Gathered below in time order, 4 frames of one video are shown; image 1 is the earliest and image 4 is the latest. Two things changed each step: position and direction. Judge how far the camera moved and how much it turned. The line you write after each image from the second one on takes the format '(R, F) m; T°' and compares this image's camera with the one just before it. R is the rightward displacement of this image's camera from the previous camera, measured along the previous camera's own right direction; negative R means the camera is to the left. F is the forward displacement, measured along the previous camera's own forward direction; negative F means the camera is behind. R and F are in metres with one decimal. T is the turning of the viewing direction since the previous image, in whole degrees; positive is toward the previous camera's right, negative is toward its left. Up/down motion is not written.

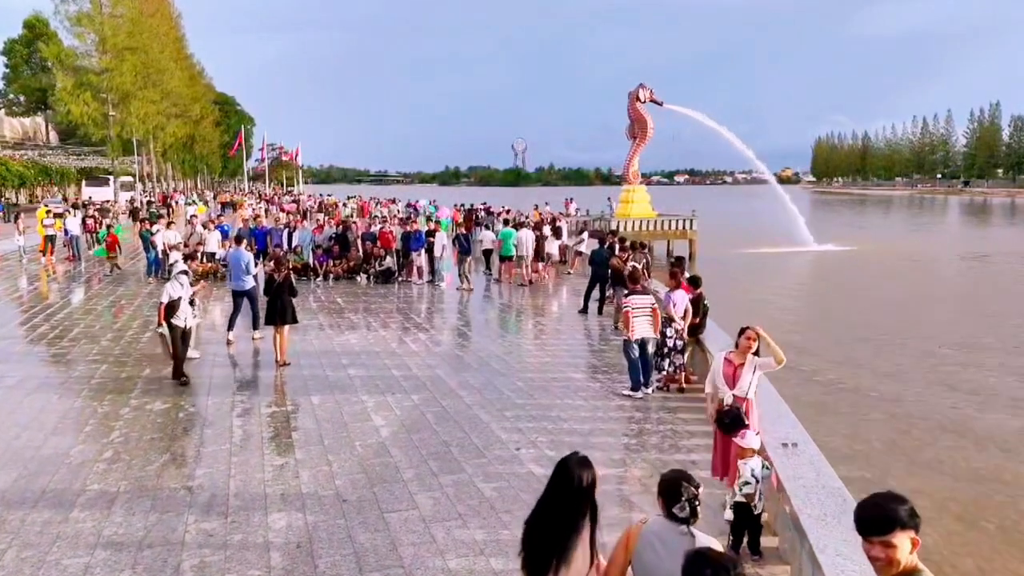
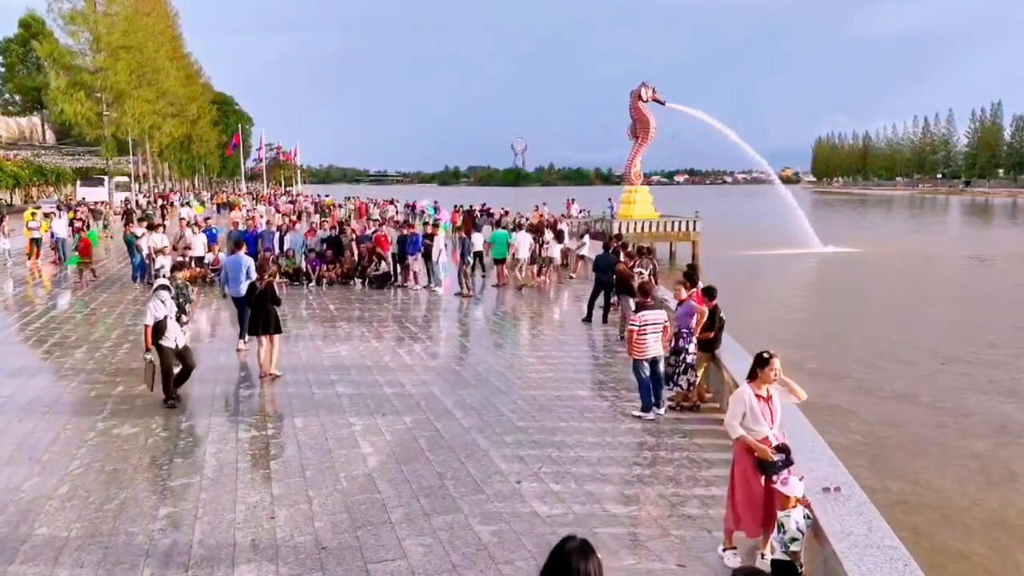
(0.0, +0.7) m; 0°
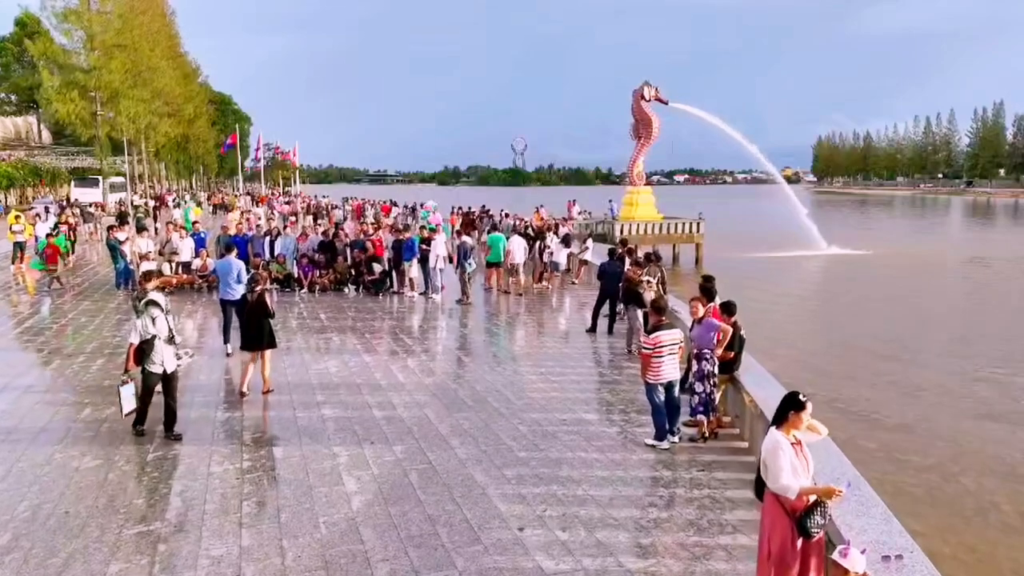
(0.0, +0.7) m; 0°
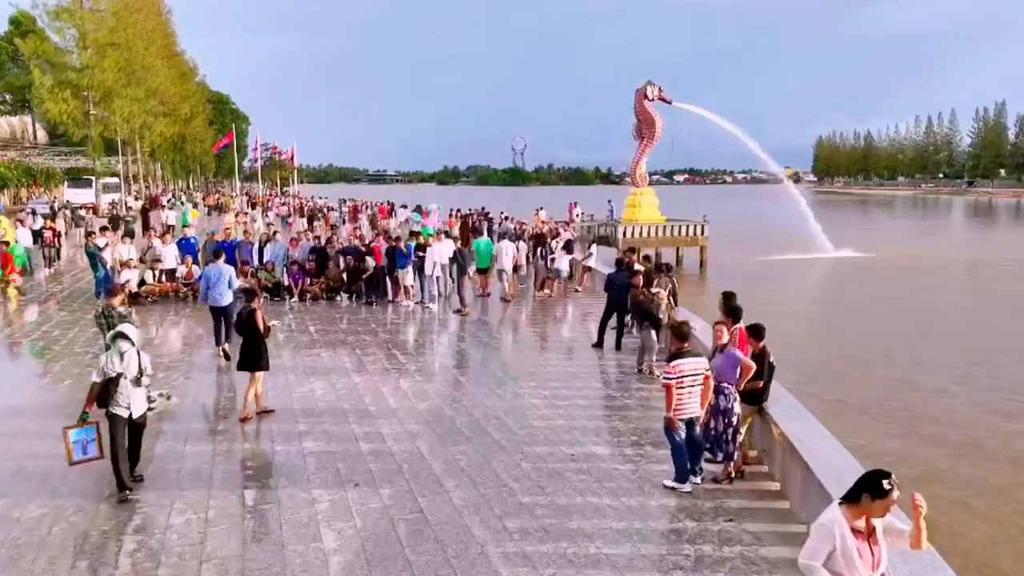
(0.0, +0.8) m; 0°
